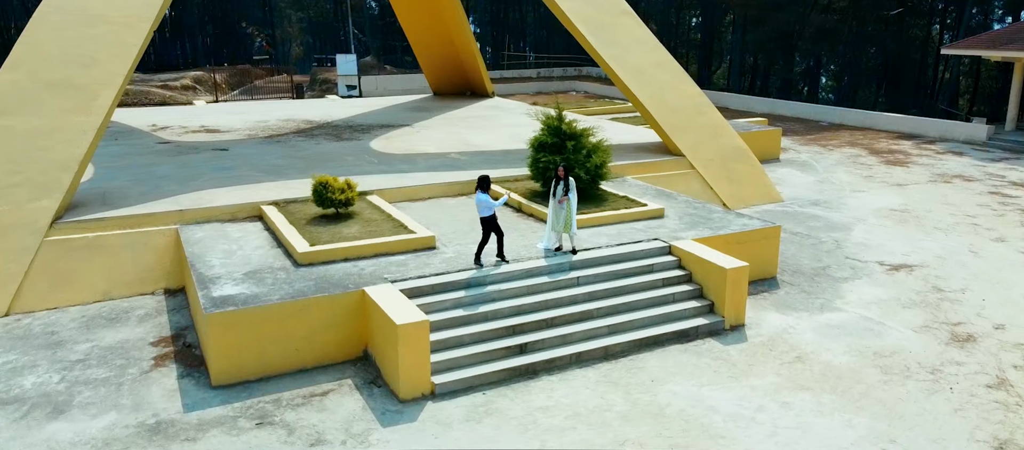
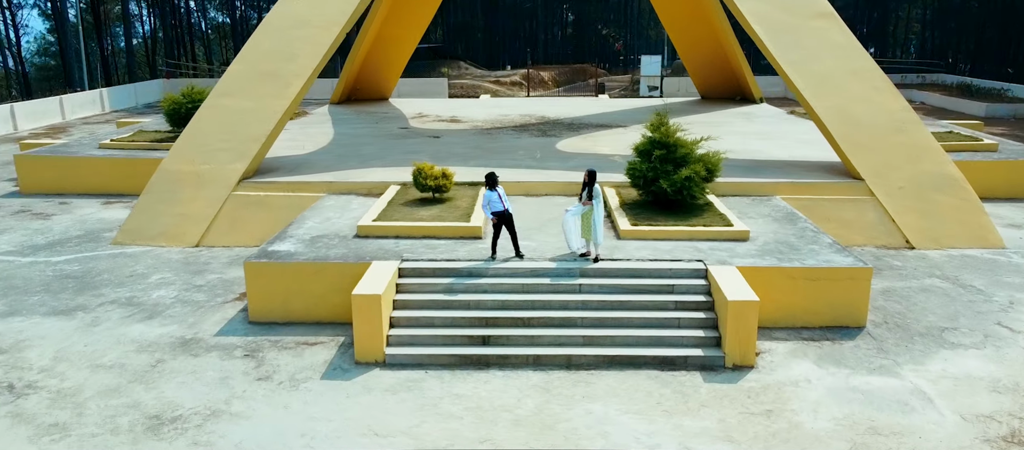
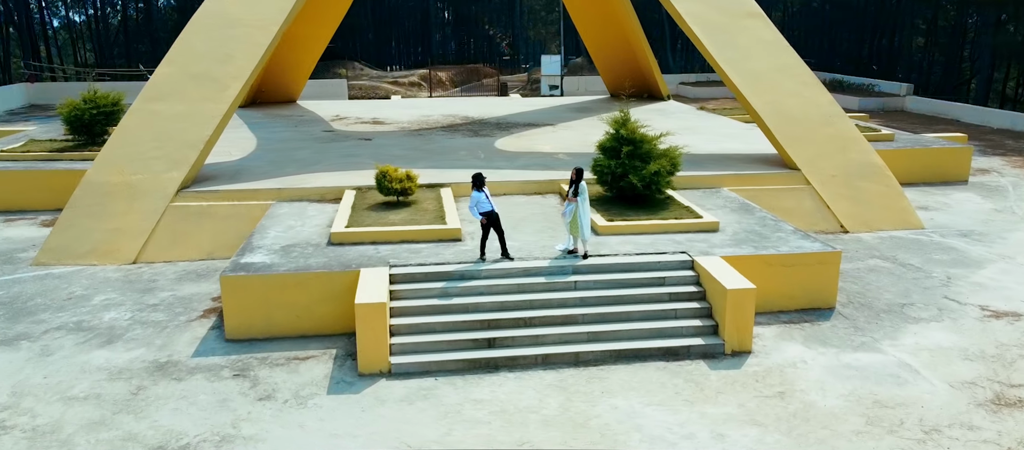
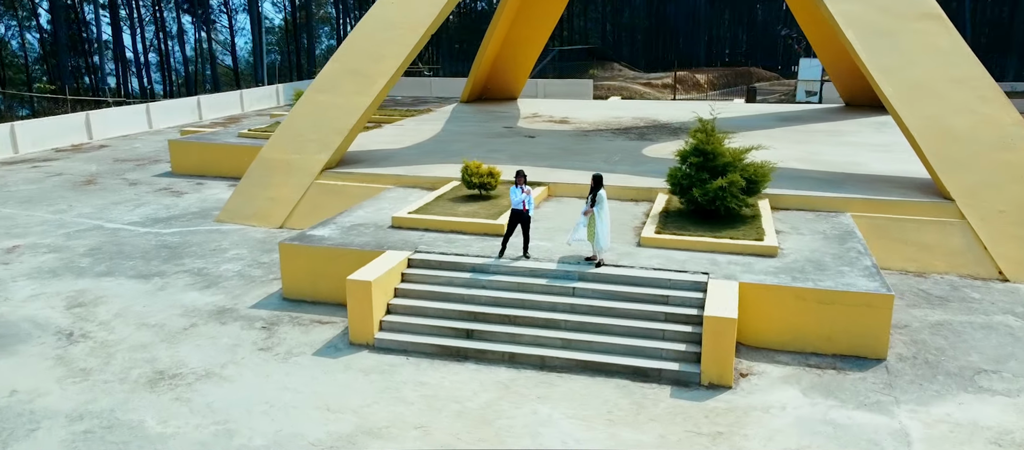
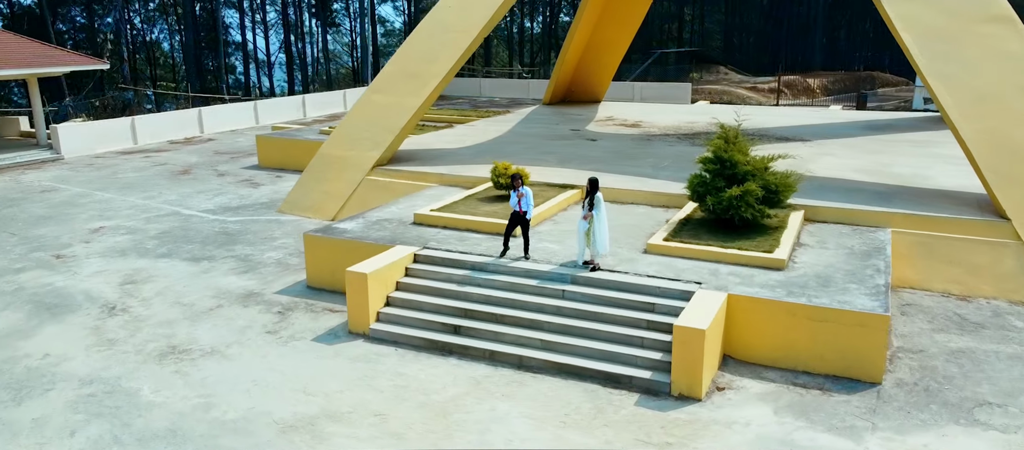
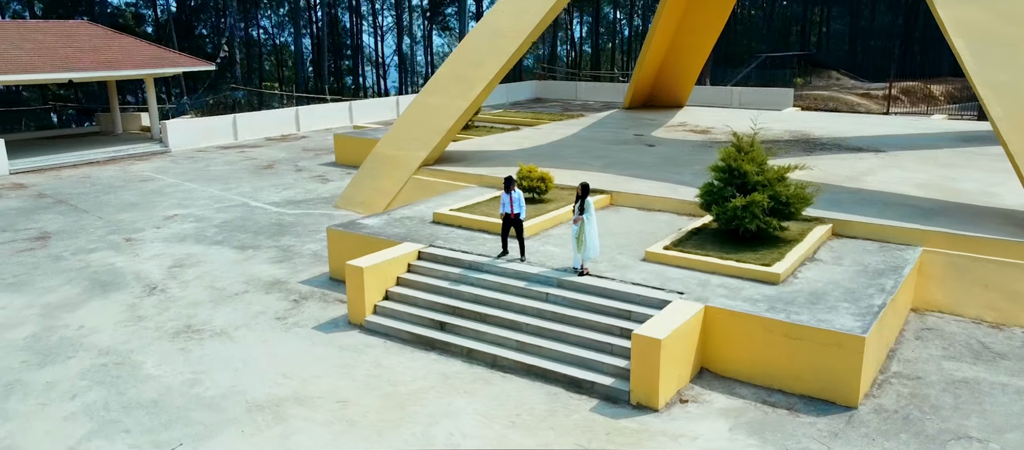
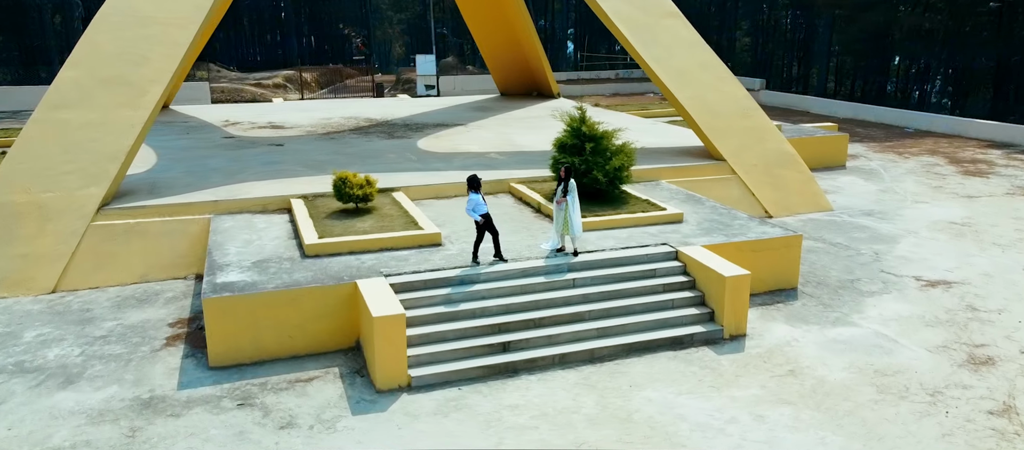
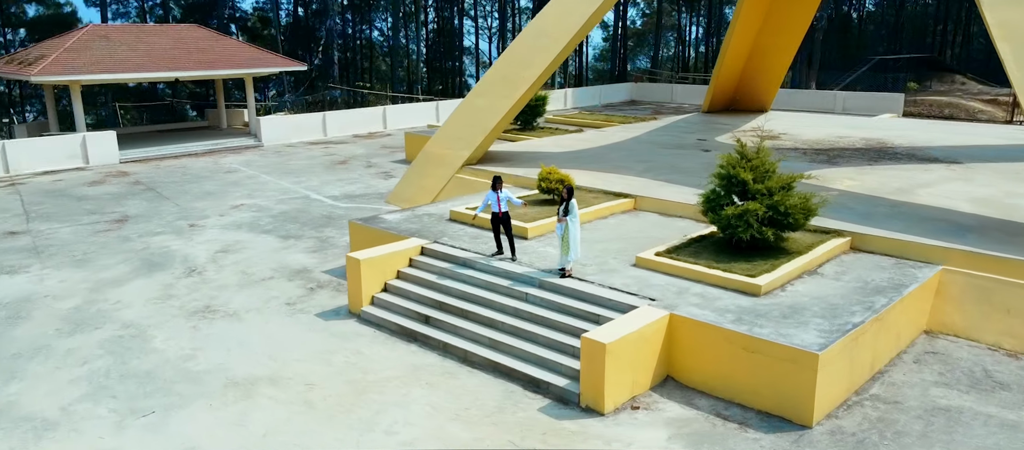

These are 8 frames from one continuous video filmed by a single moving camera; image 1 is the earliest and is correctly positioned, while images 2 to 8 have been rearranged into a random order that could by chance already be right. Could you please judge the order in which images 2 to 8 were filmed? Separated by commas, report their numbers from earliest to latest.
7, 3, 2, 4, 5, 6, 8
